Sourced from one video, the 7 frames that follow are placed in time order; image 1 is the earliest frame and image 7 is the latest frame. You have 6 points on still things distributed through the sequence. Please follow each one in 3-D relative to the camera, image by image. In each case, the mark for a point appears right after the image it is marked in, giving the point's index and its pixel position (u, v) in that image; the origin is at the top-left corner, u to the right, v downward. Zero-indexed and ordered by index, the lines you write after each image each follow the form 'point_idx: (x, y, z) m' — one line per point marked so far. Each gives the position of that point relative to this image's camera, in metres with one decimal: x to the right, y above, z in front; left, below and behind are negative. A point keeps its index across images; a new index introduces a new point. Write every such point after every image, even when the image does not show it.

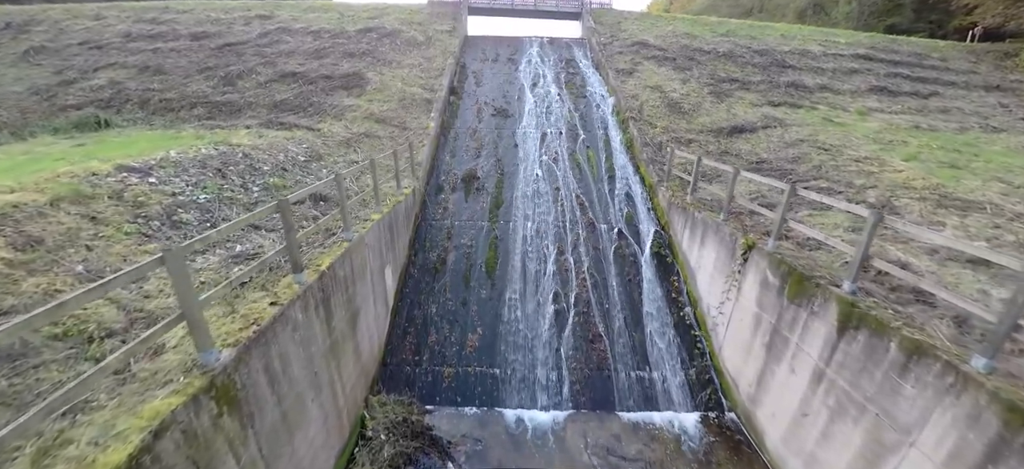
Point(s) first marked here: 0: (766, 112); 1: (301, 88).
0: (+7.6, +3.7, +10.8) m
1: (-6.6, +4.6, +11.1) m
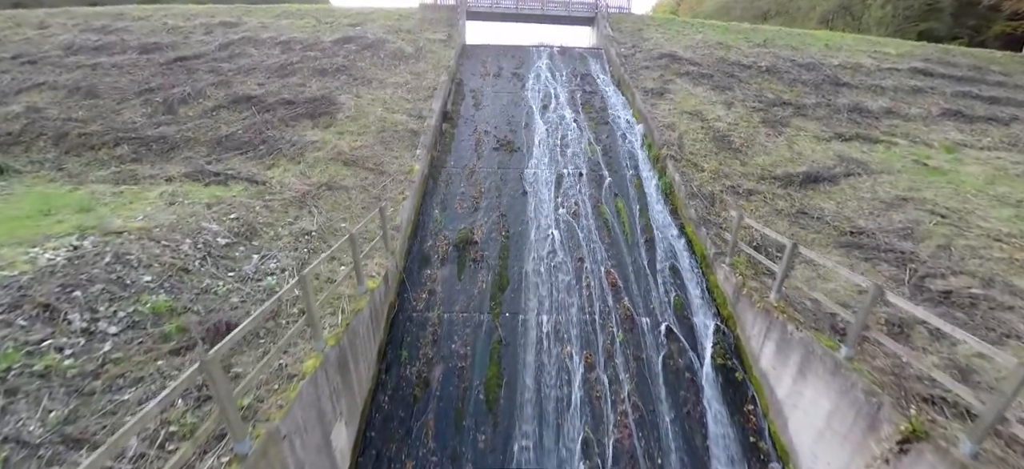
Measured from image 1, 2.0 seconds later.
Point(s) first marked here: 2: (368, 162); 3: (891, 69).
0: (+7.8, +2.0, +8.6) m
1: (-6.4, +2.9, +8.8) m
2: (-3.3, +1.7, +8.1) m
3: (+14.3, +6.3, +13.6) m
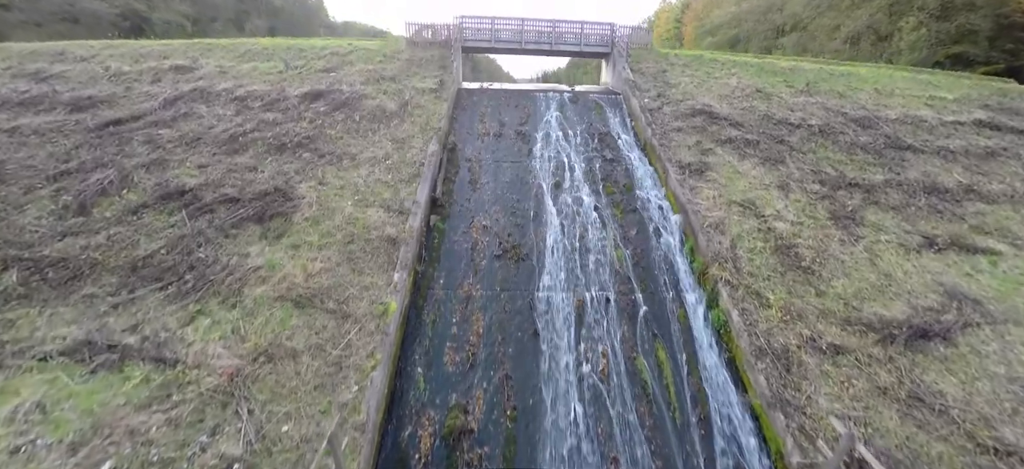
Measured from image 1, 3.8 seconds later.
0: (+7.9, -0.8, +6.7) m
1: (-6.3, +0.2, +6.9) m
2: (-3.1, -1.1, +6.2) m
3: (+14.4, +3.7, +11.7) m
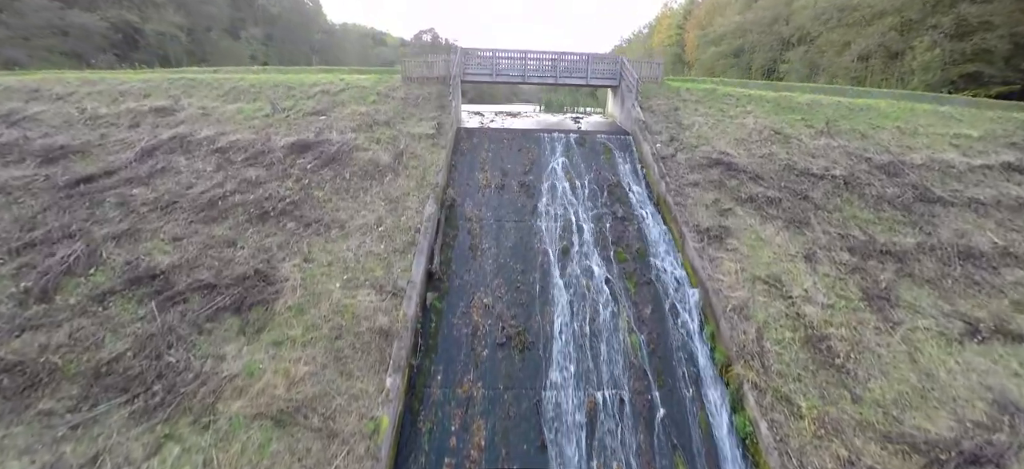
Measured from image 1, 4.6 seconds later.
0: (+8.0, -2.4, +6.1) m
1: (-6.2, -1.4, +6.2) m
2: (-3.1, -2.7, +5.5) m
3: (+14.5, +2.1, +11.0) m
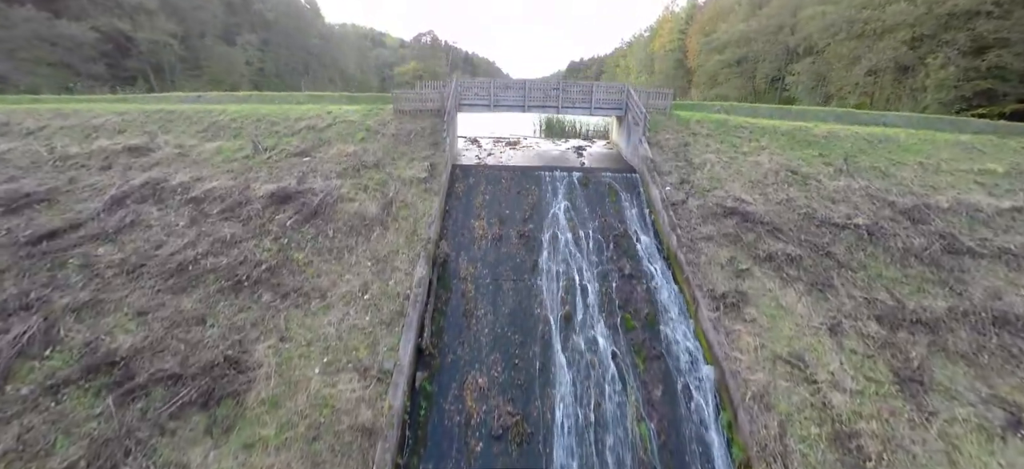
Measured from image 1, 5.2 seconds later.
0: (+7.9, -3.8, +5.5) m
1: (-6.2, -2.8, +5.6) m
2: (-3.1, -4.1, +5.0) m
3: (+14.4, +0.8, +10.3) m
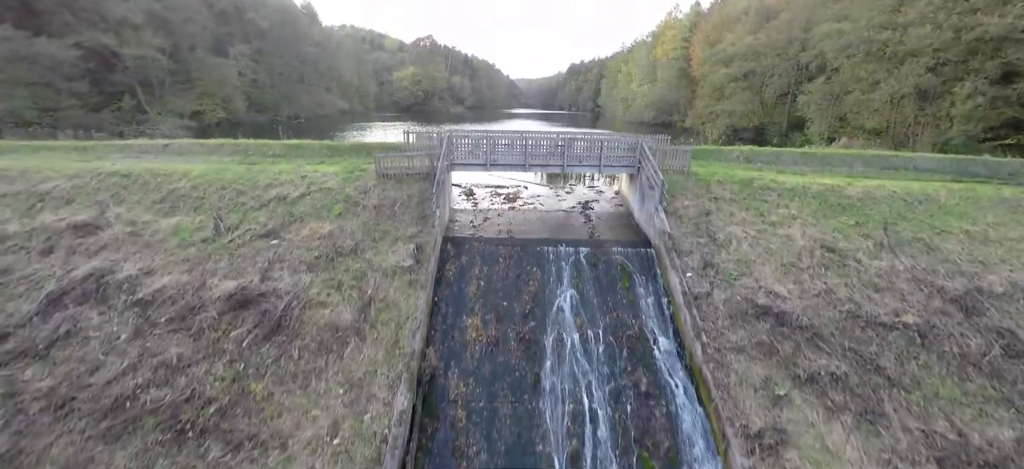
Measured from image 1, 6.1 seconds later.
0: (+7.9, -6.1, +4.4) m
1: (-6.3, -5.0, +4.5) m
2: (-3.2, -6.4, +3.9) m
3: (+14.4, -1.4, +9.1) m
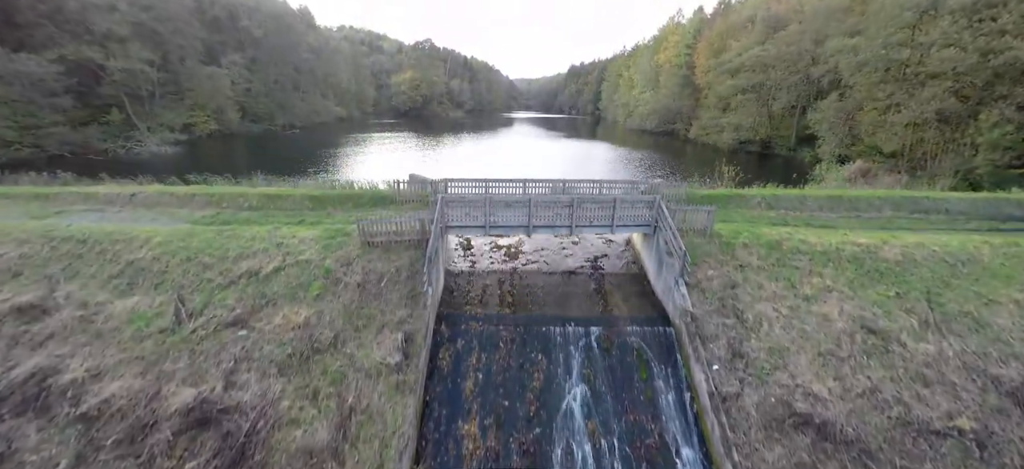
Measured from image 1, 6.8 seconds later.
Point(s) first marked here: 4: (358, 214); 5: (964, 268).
0: (+7.9, -7.9, +3.5) m
1: (-6.2, -6.9, +3.6) m
2: (-3.1, -8.2, +2.9) m
3: (+14.4, -3.2, +8.2) m
4: (-4.5, +0.7, +10.8) m
5: (+12.3, -0.9, +9.8) m
